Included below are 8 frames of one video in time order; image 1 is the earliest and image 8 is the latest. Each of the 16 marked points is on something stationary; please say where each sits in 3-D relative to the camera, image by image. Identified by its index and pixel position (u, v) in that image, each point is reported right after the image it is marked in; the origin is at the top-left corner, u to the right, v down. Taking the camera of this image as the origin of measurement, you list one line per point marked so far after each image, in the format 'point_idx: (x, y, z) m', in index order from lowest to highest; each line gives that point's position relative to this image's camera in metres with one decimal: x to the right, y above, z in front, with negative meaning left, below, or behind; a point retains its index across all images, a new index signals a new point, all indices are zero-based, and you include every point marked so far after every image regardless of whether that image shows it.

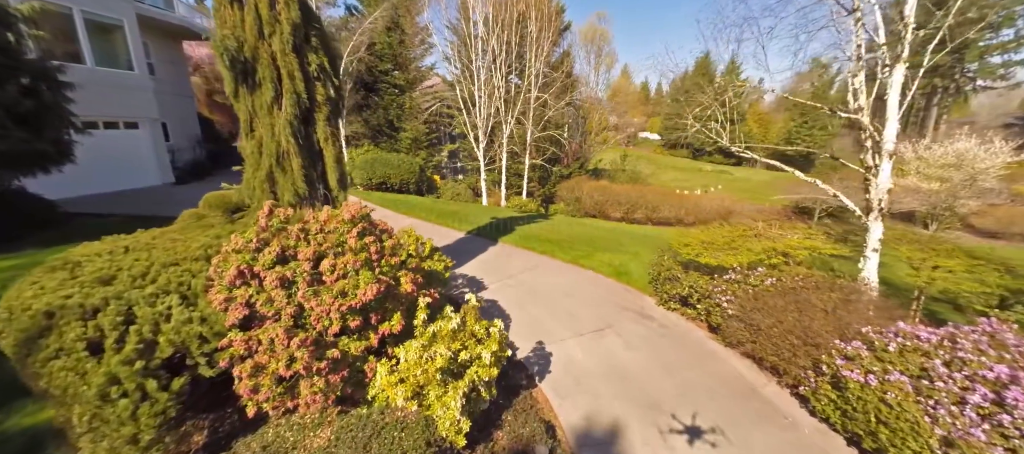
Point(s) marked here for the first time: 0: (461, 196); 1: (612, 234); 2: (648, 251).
0: (-1.8, +1.0, +13.9) m
1: (+2.1, -0.2, +8.8) m
2: (+2.3, -0.4, +7.2) m
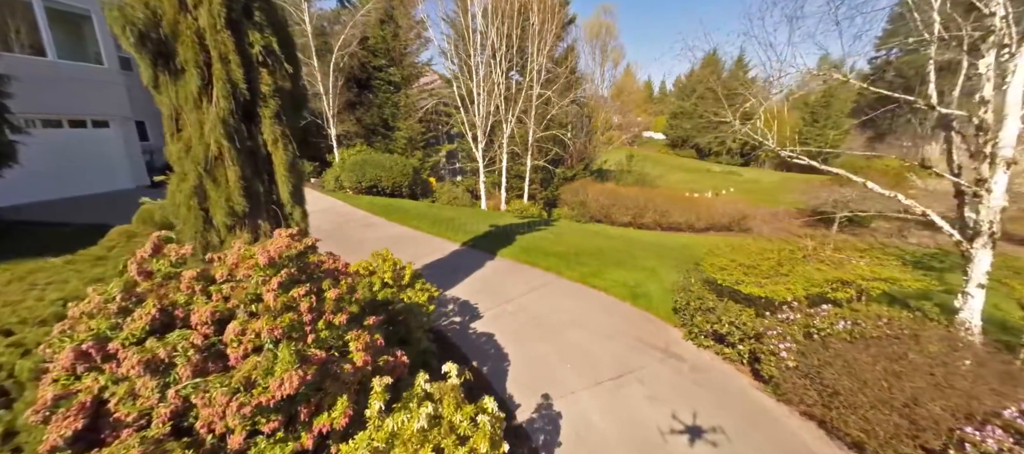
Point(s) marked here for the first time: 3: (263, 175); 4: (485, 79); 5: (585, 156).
0: (-1.7, +0.8, +13.1) m
1: (+2.1, -0.3, +7.9) m
2: (+2.3, -0.6, +6.3) m
3: (-1.9, +0.4, +3.1) m
4: (-0.8, +4.5, +12.8) m
5: (+2.6, +2.6, +15.0) m
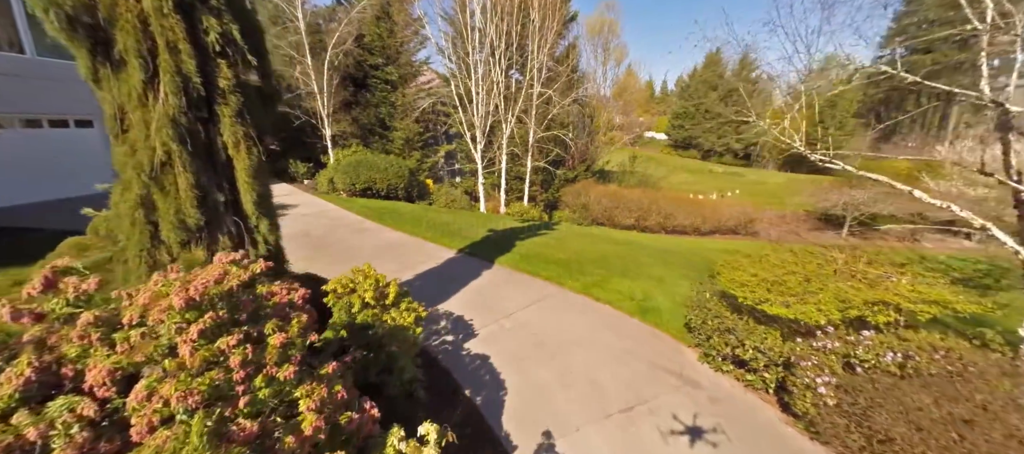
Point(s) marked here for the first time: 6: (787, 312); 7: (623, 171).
0: (-1.7, +0.7, +12.7) m
1: (+2.1, -0.4, +7.5) m
2: (+2.3, -0.7, +5.9) m
3: (-1.9, +0.3, +2.7) m
4: (-0.8, +4.4, +12.4) m
5: (+2.6, +2.5, +14.6) m
6: (+2.1, -0.7, +3.2) m
7: (+4.4, +2.2, +16.3) m
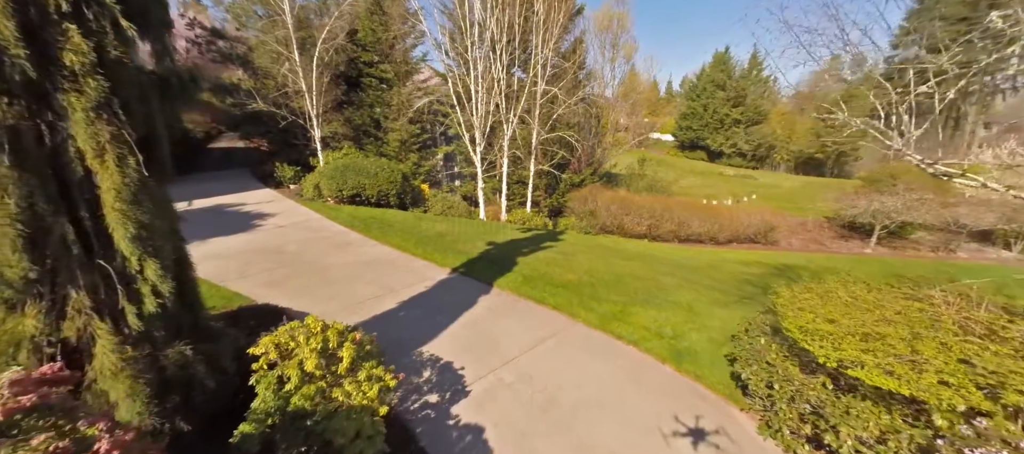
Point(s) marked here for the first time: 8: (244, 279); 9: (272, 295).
0: (-1.7, +0.5, +11.8) m
1: (+2.1, -0.7, +6.6) m
2: (+2.3, -0.9, +5.0) m
3: (-1.9, +0.1, +1.8) m
4: (-0.8, +4.2, +11.5) m
5: (+2.7, +2.2, +13.7) m
6: (+2.1, -0.9, +2.3) m
7: (+4.5, +1.9, +15.4) m
8: (-4.0, -0.8, +6.0) m
9: (-3.3, -1.0, +5.5) m
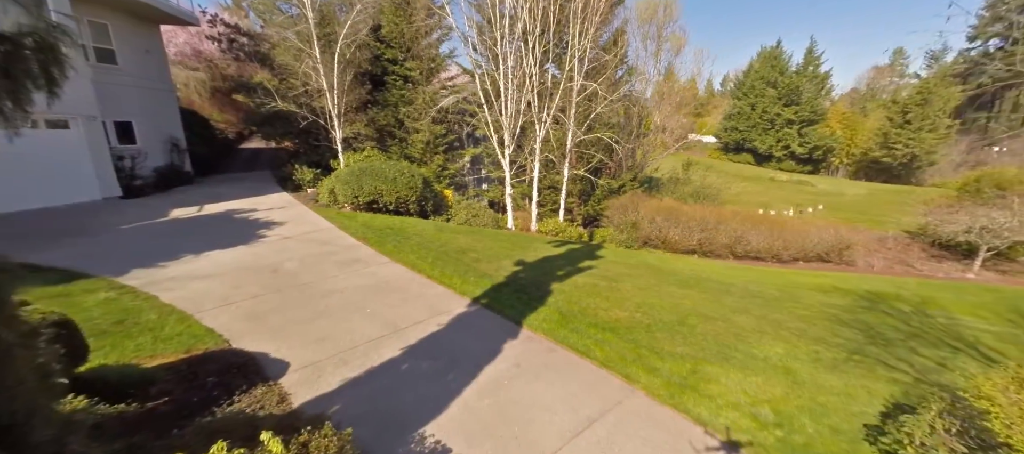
0: (-0.9, +0.3, +10.8) m
1: (+2.6, -1.0, +5.4) m
2: (+2.7, -1.2, +3.7) m
3: (-1.8, -0.1, +0.8) m
4: (+0.1, +3.9, +10.4) m
5: (+3.6, +1.9, +12.4) m
6: (+2.3, -1.2, +1.0) m
7: (+5.5, +1.6, +14.0) m
8: (-3.6, -1.0, +5.2) m
9: (-2.9, -1.2, +4.6) m
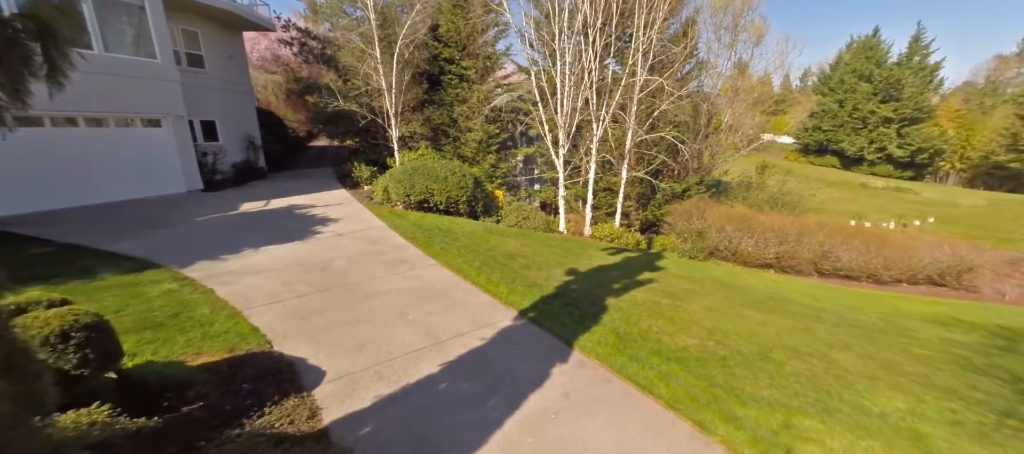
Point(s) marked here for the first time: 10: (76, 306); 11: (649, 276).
0: (+0.4, +0.2, +10.3) m
1: (+3.1, -1.2, +4.6) m
2: (+3.0, -1.4, +2.9) m
3: (-1.7, -0.2, +0.6) m
4: (+1.5, +3.8, +9.9) m
5: (+5.2, +1.7, +11.4) m
6: (+2.3, -1.3, +0.3) m
7: (+7.2, +1.3, +12.7) m
8: (-3.0, -1.0, +5.1) m
9: (-2.4, -1.2, +4.5) m
10: (-2.9, -0.5, +2.8) m
11: (+2.2, -0.8, +6.6) m
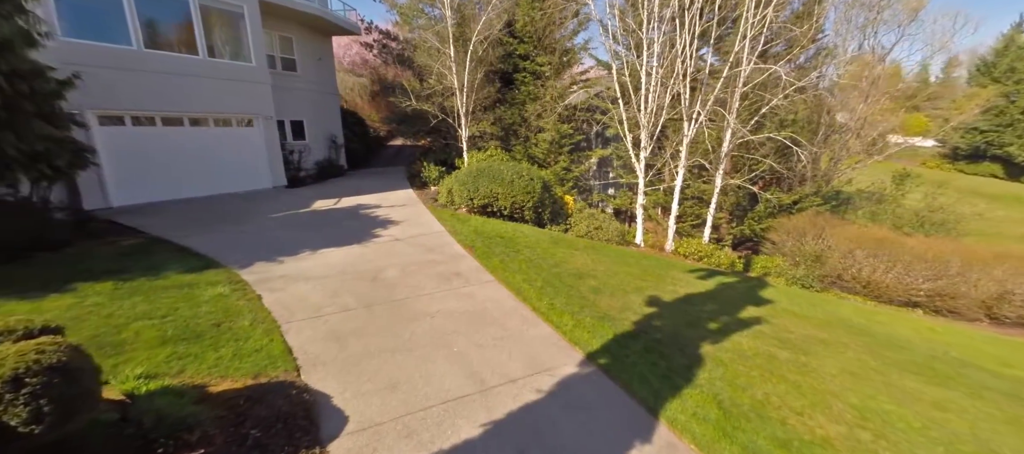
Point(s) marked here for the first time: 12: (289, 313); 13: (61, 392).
0: (+2.0, -0.1, +9.2) m
1: (+3.7, -1.5, +3.1) m
2: (+3.3, -1.7, +1.5) m
3: (-1.7, -0.3, 0.0) m
4: (+3.1, +3.5, +8.6) m
5: (+6.9, +1.2, +9.5) m
6: (+2.1, -1.6, -1.0) m
7: (+9.2, +0.8, +10.4) m
8: (-2.3, -1.1, +4.7) m
9: (-1.8, -1.3, +3.9) m
10: (-2.6, -0.6, +2.3) m
11: (+3.1, -1.1, +5.2) m
12: (-2.7, -1.0, +4.9) m
13: (-2.3, -0.8, +2.1) m
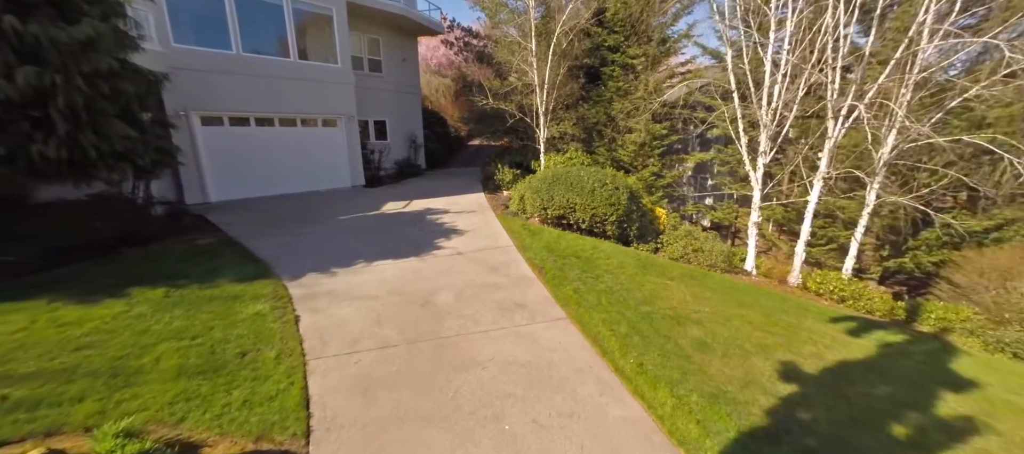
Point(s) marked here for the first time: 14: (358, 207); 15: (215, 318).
0: (+3.5, -0.5, +7.6) m
1: (+3.9, -1.9, +1.2) m
2: (+3.2, -2.2, -0.3) m
3: (-1.9, -0.5, -0.8) m
4: (+4.6, +3.1, +6.7) m
5: (+8.4, +0.6, +6.9) m
6: (+1.6, -2.0, -2.5) m
7: (+10.8, 0.0, +7.4) m
8: (-1.6, -1.3, +3.9) m
9: (-1.3, -1.5, +3.1) m
10: (-2.3, -0.8, +1.6) m
11: (+3.7, -1.5, +3.4) m
12: (-1.9, -1.2, +4.2) m
13: (-2.1, -1.0, +1.4) m
14: (-4.2, +0.5, +11.3) m
15: (-3.3, -1.0, +4.7) m
